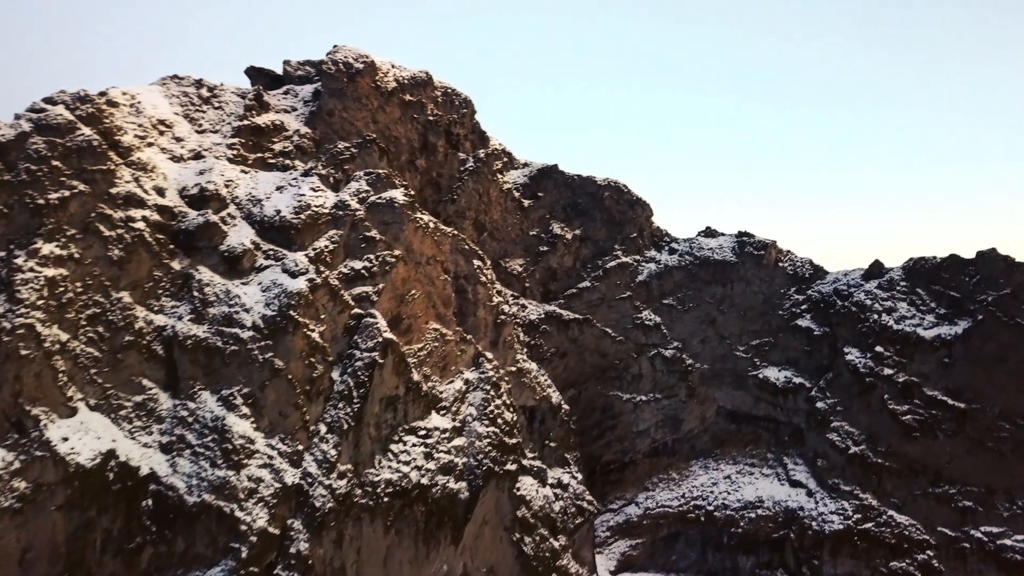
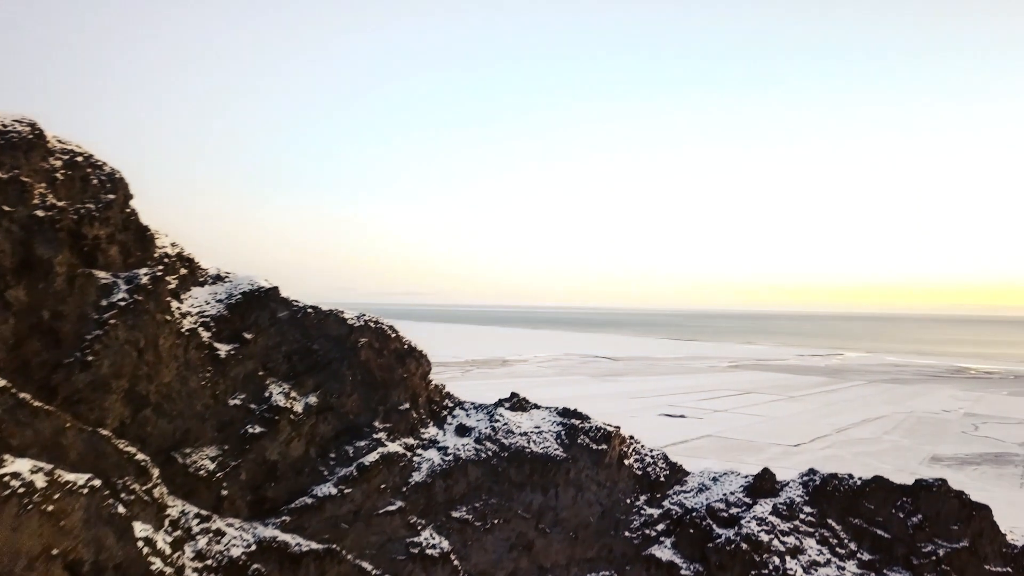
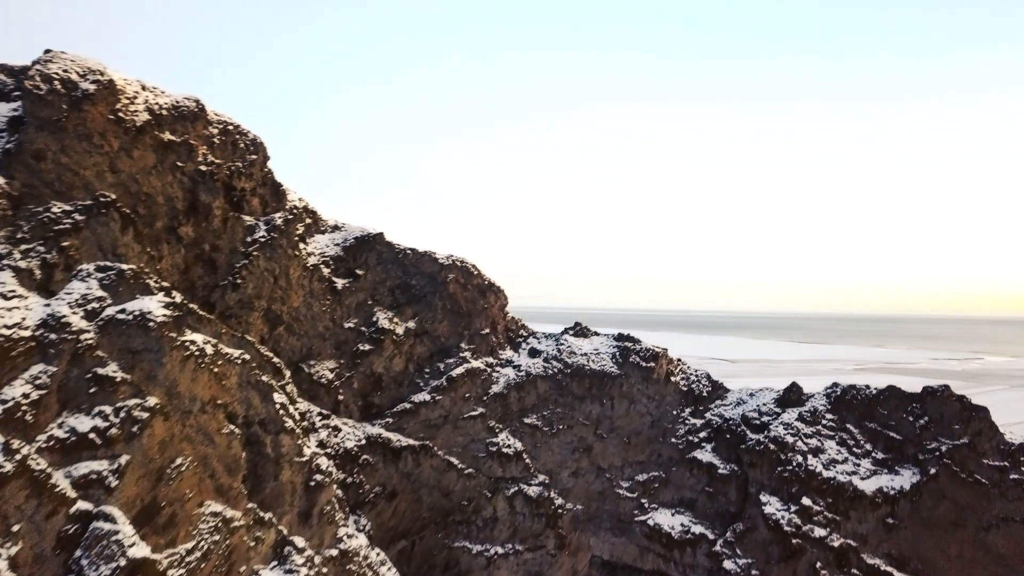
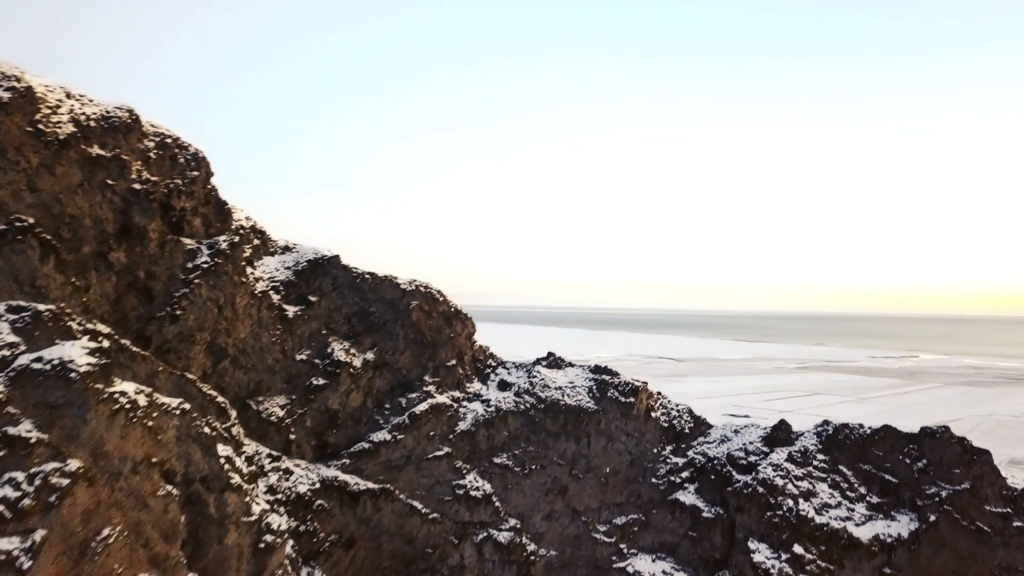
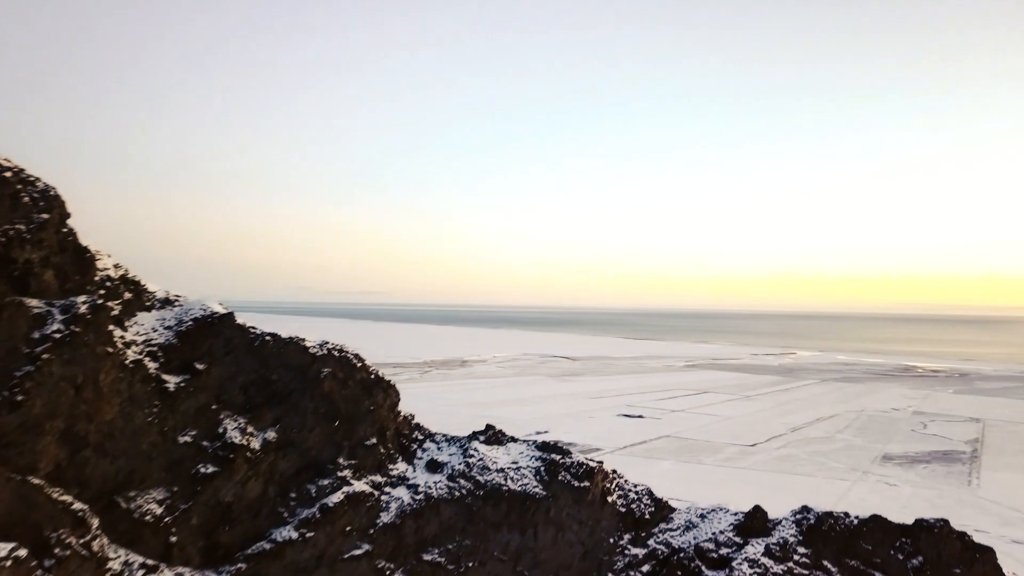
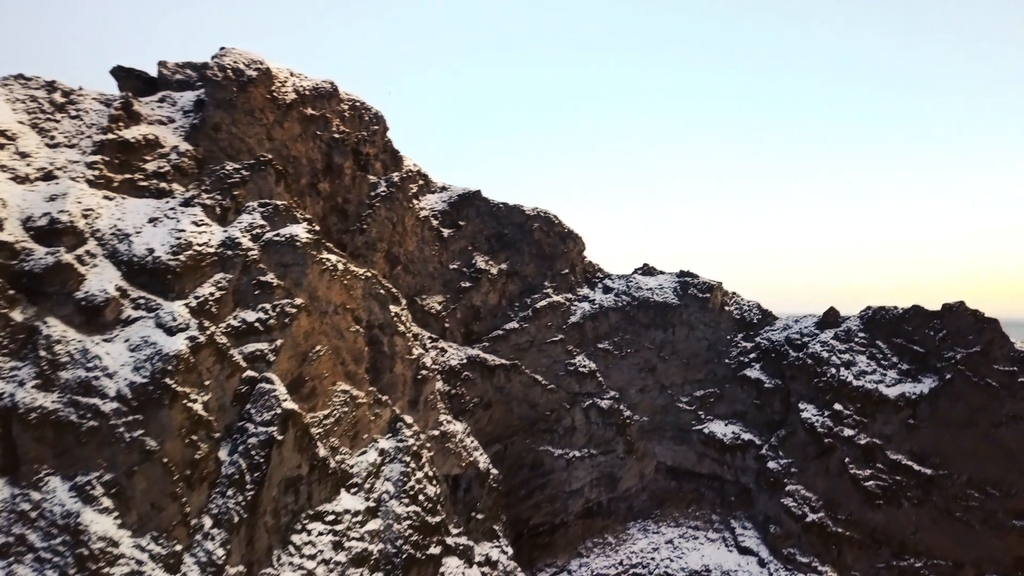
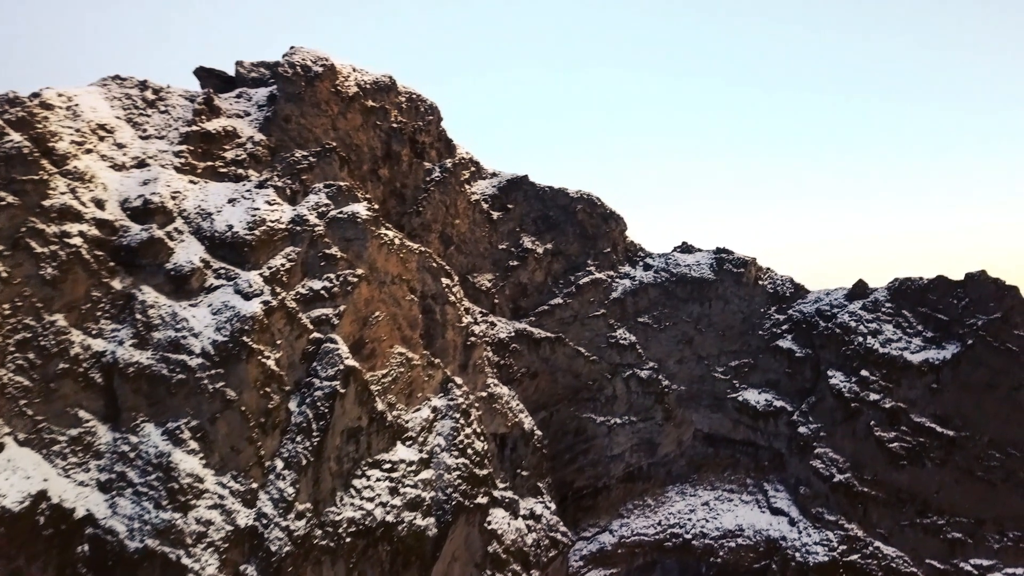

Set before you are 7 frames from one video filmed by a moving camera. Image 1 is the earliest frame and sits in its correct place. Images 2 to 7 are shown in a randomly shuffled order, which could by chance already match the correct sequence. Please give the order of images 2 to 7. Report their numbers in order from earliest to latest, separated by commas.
7, 6, 3, 4, 2, 5
